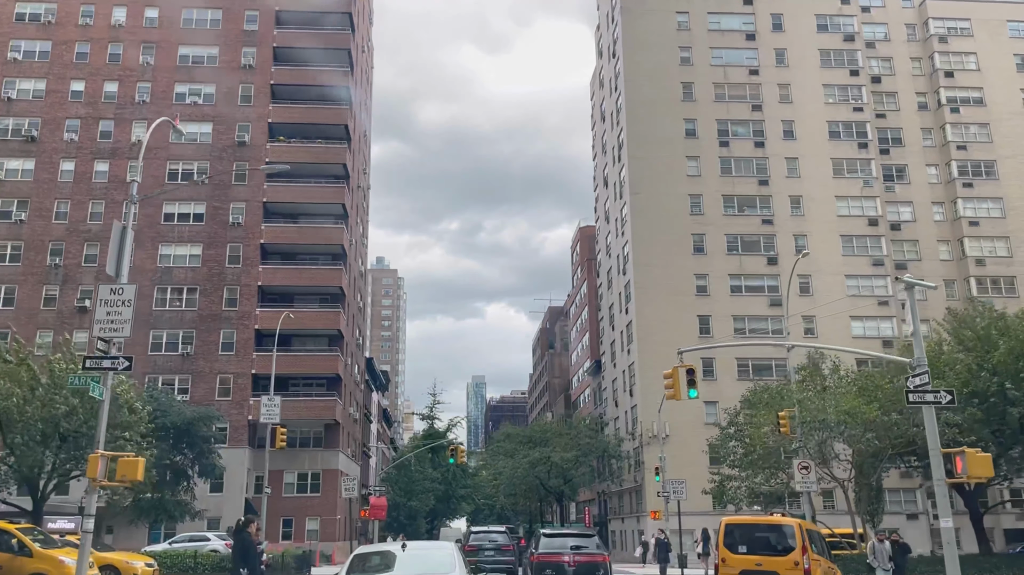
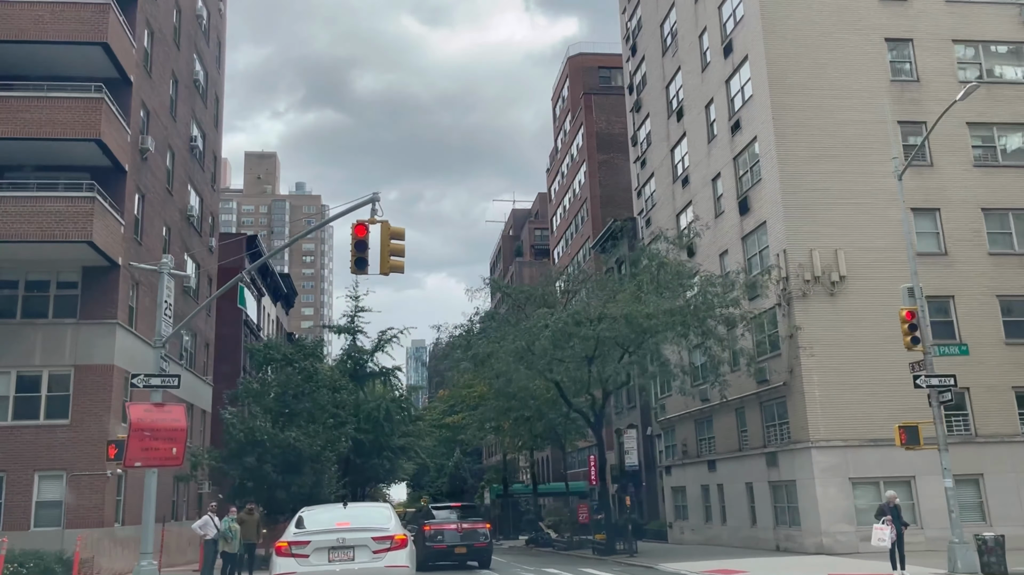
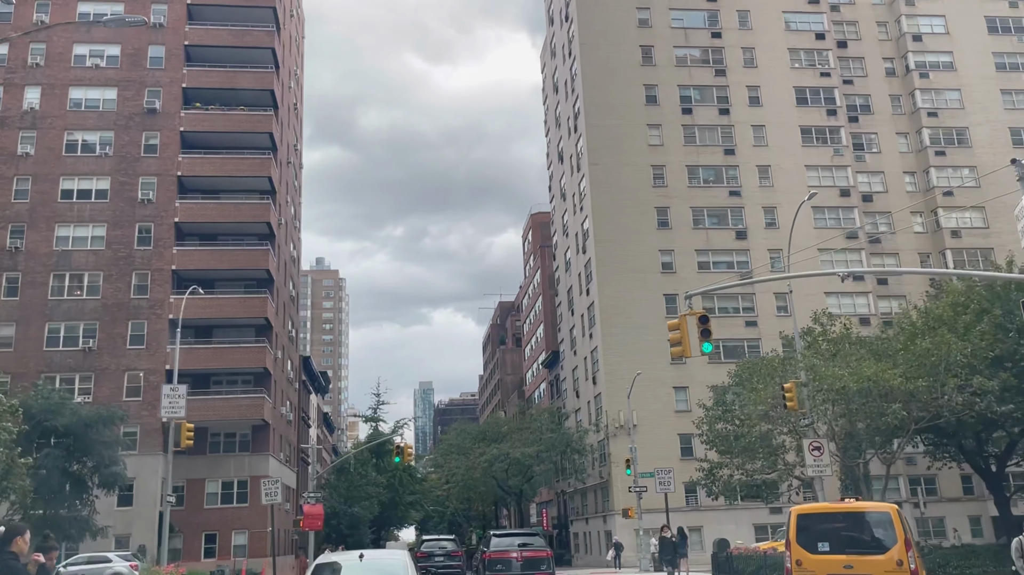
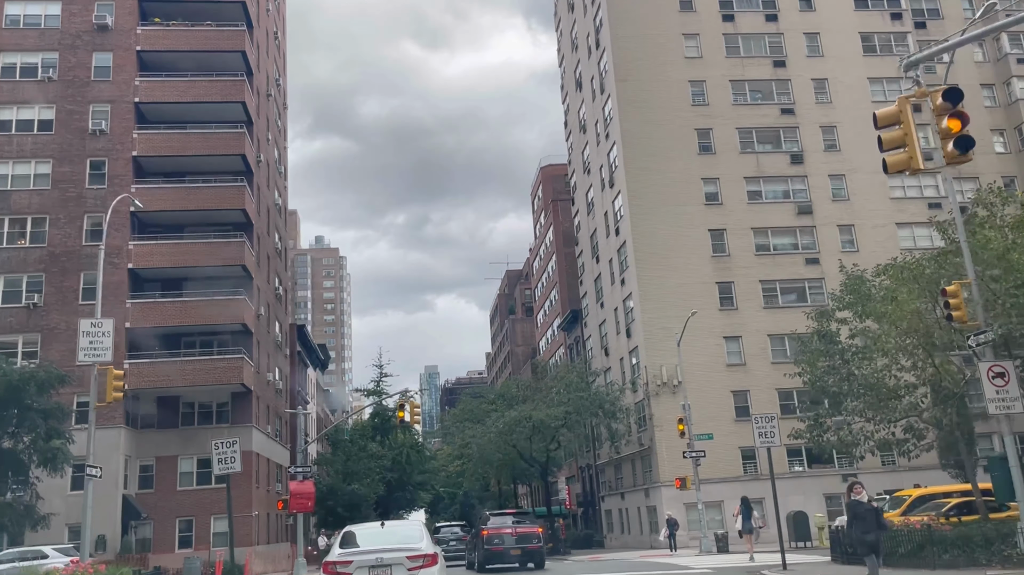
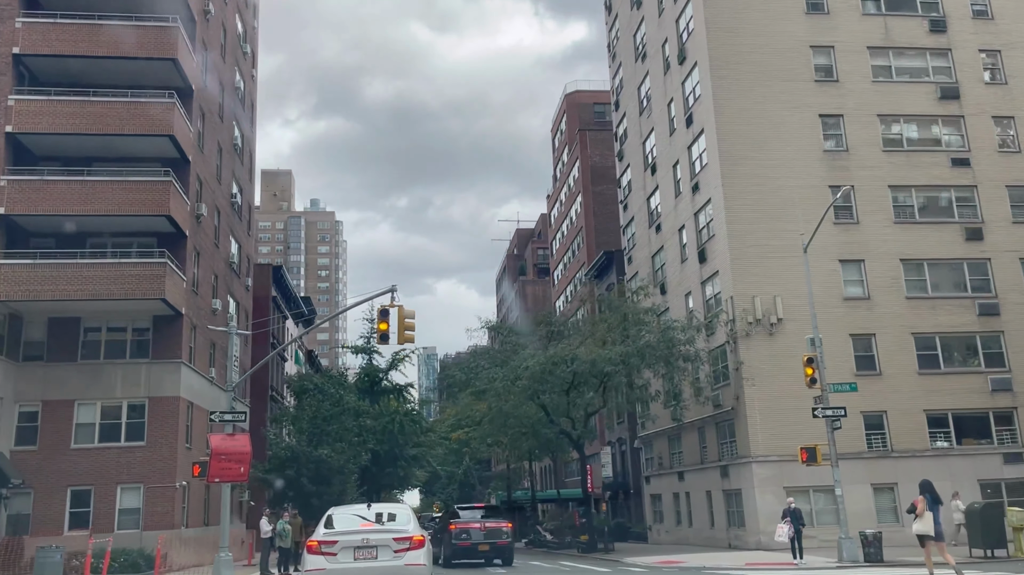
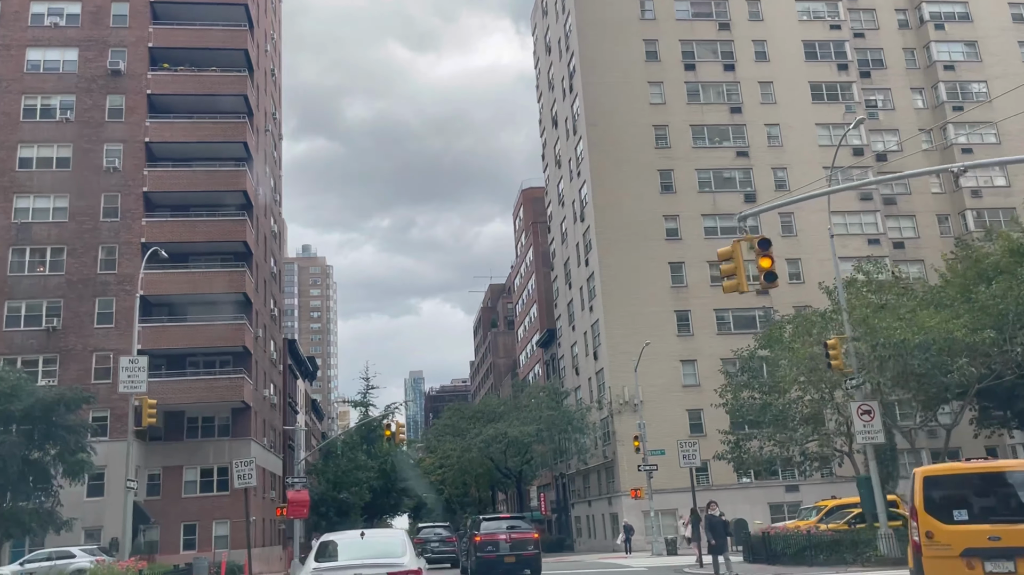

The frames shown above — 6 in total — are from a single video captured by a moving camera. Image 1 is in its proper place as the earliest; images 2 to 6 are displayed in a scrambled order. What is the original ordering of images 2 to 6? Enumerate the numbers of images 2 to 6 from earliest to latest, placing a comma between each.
3, 6, 4, 5, 2
